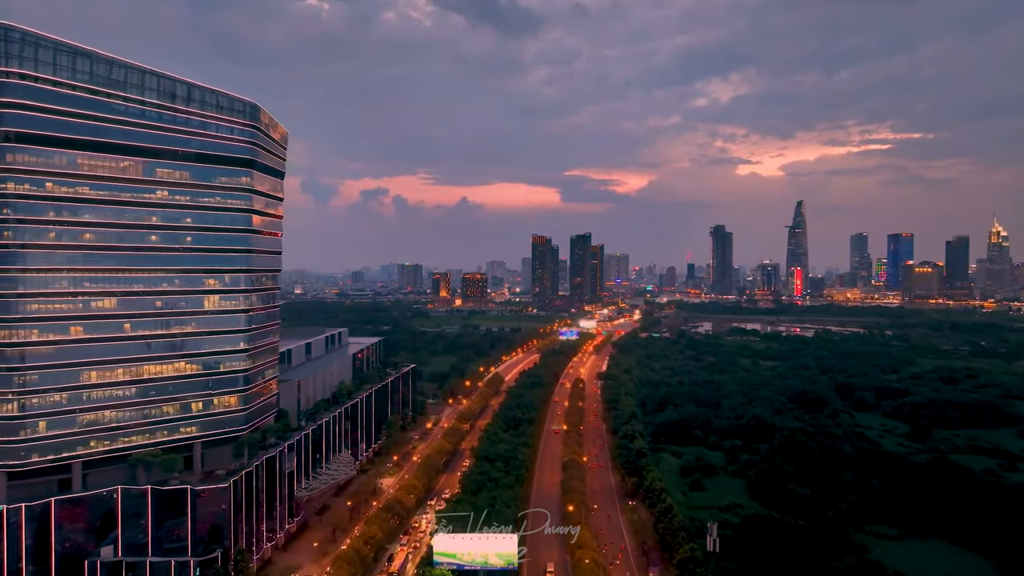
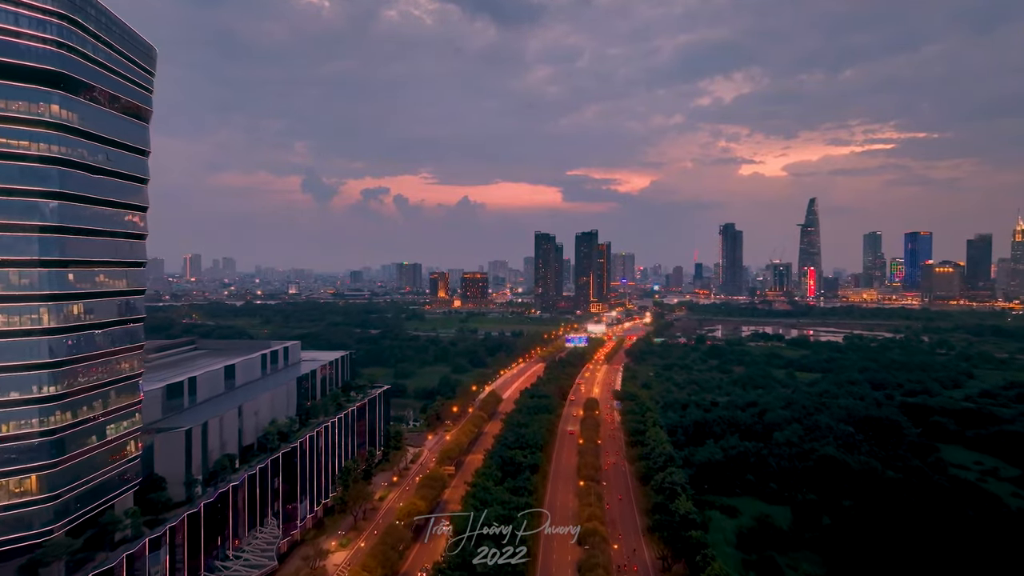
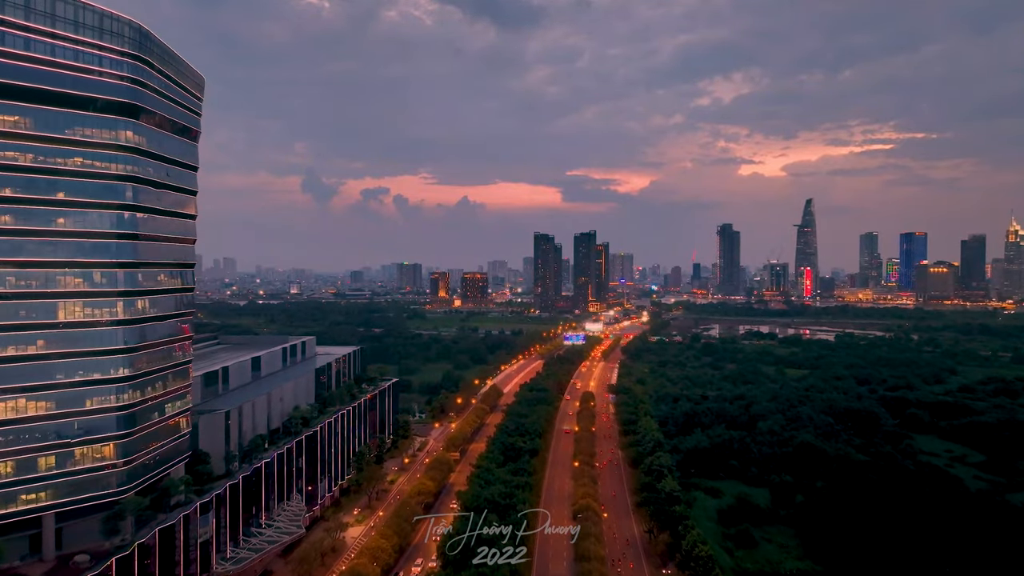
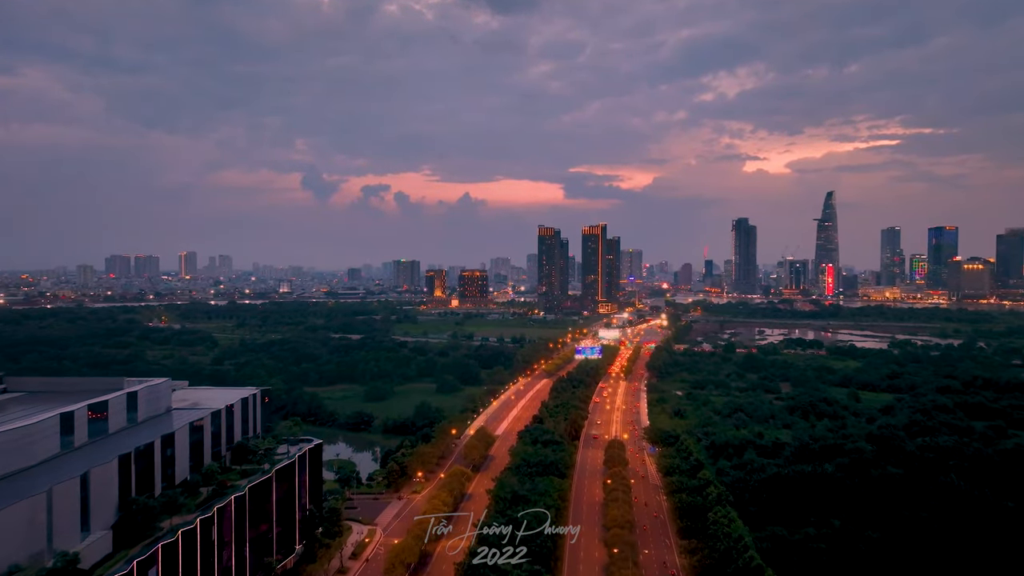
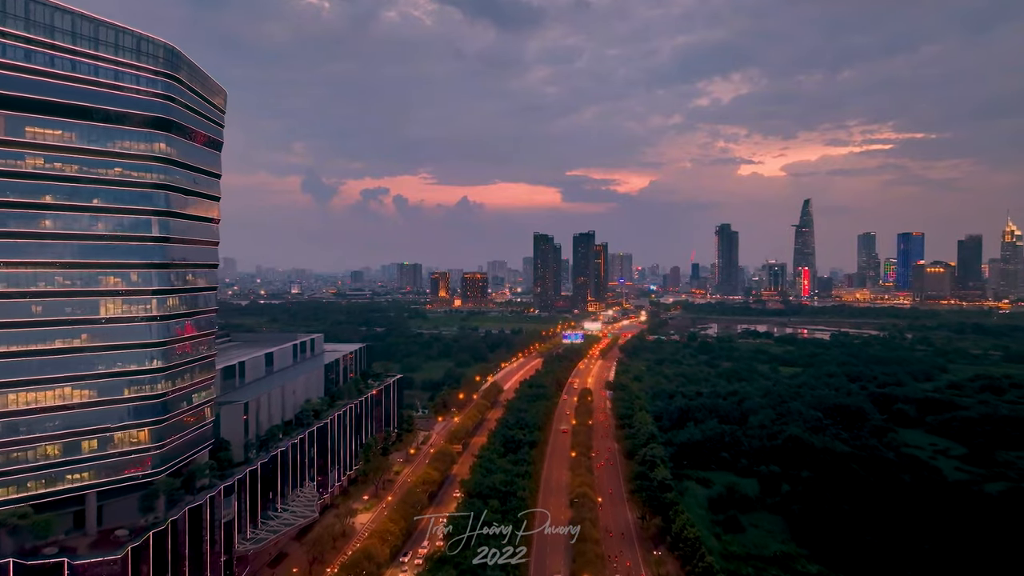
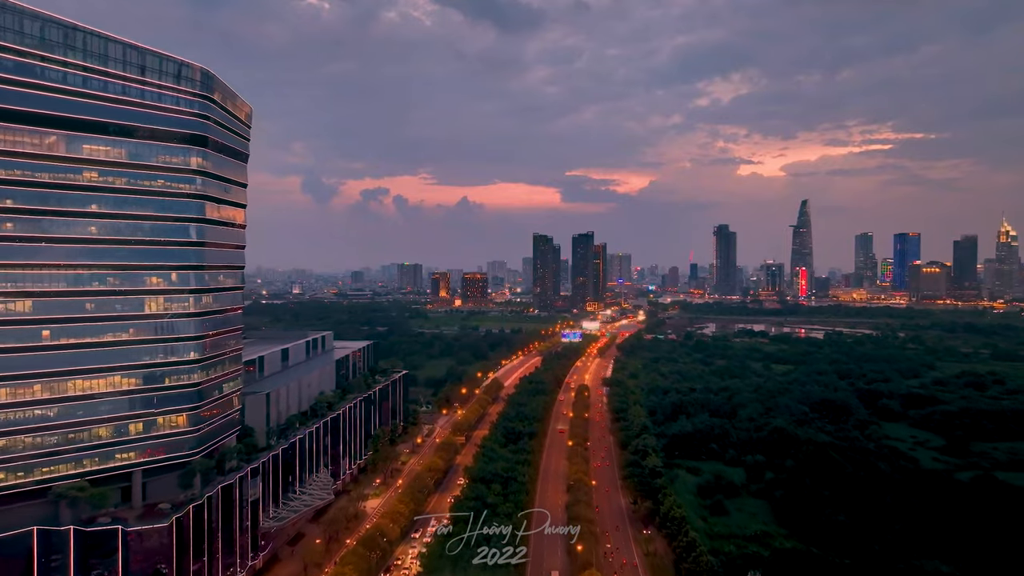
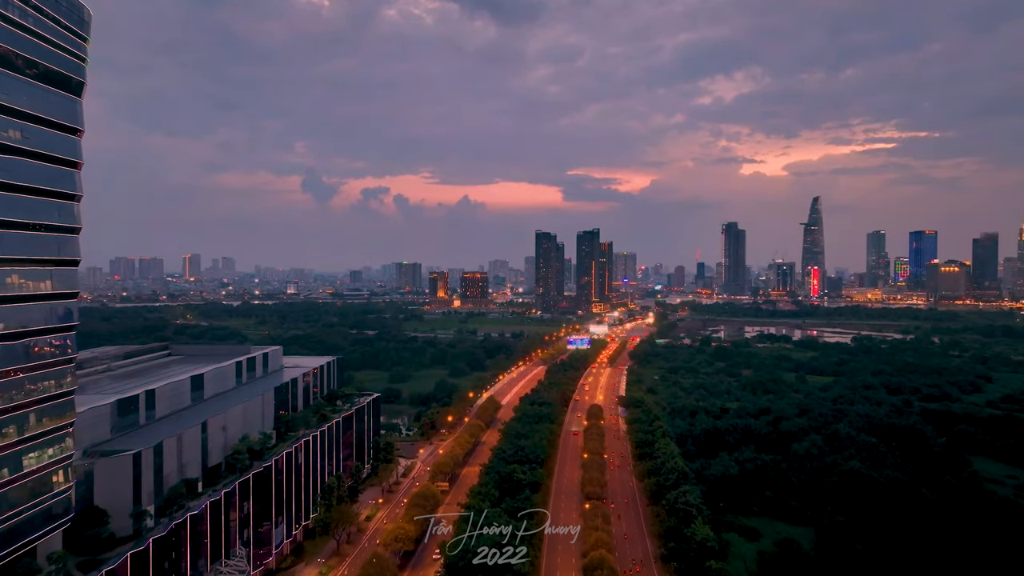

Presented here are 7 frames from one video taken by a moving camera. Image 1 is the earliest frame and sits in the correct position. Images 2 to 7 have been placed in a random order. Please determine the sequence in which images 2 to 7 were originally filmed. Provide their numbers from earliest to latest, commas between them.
6, 5, 3, 2, 7, 4
